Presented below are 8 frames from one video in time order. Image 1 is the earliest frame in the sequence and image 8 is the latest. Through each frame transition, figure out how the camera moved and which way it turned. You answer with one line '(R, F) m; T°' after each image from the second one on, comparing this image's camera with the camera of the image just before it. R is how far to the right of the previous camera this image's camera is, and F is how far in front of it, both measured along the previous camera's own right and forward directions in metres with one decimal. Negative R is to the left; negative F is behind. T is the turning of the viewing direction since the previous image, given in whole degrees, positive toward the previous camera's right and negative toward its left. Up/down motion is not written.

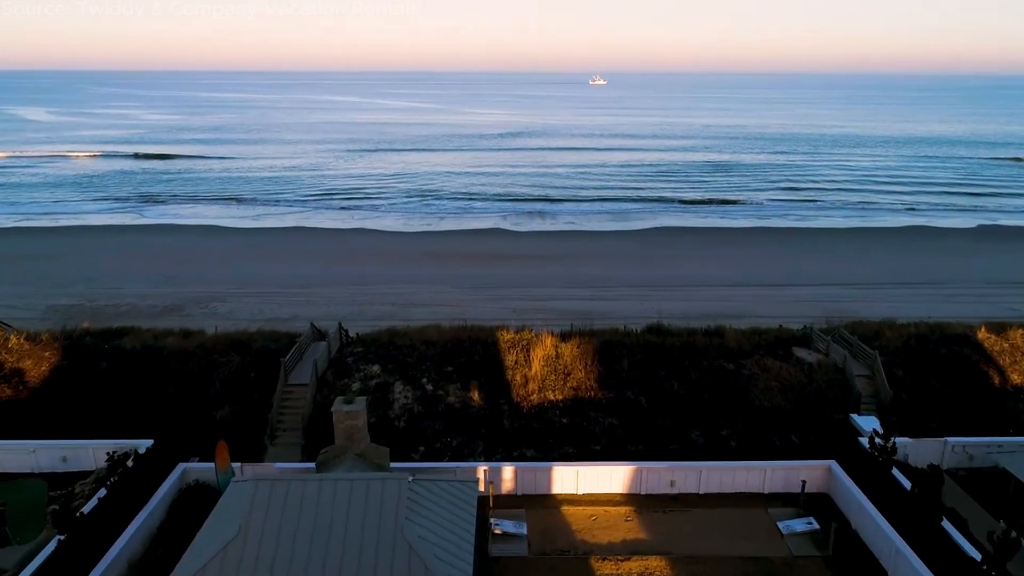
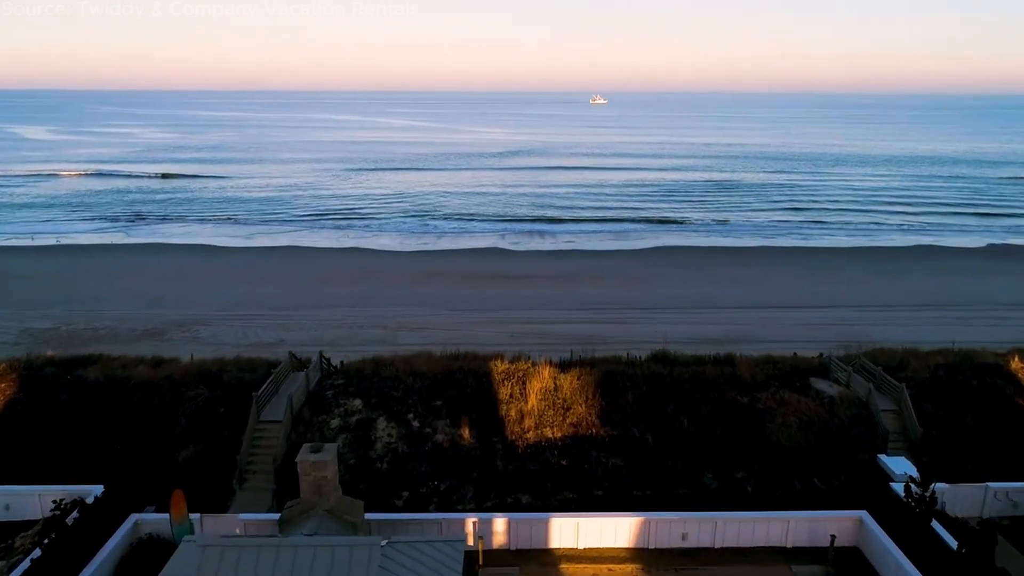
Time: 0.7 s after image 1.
(0.0, +0.6) m; 0°
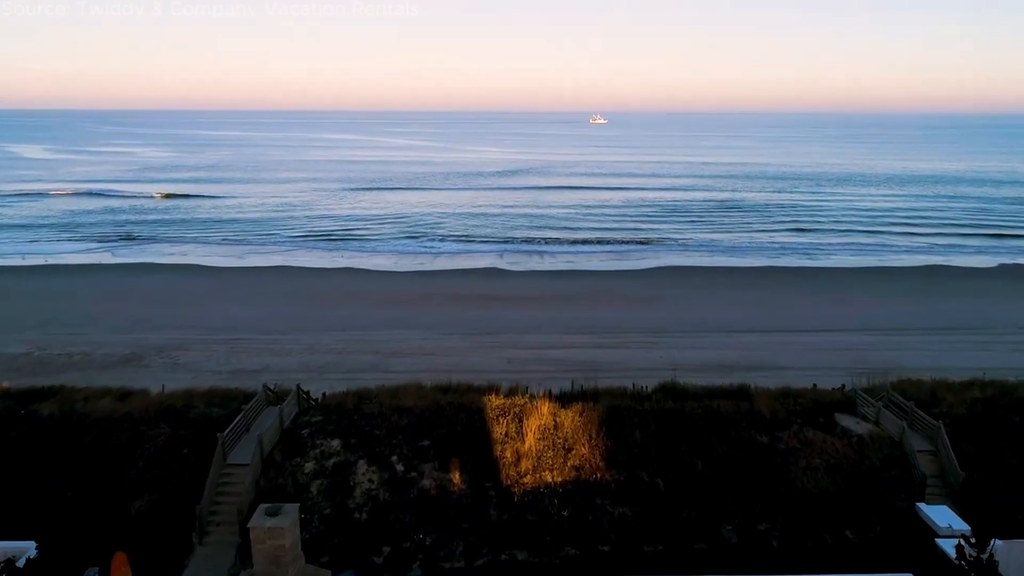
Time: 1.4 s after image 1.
(0.0, +0.7) m; 0°
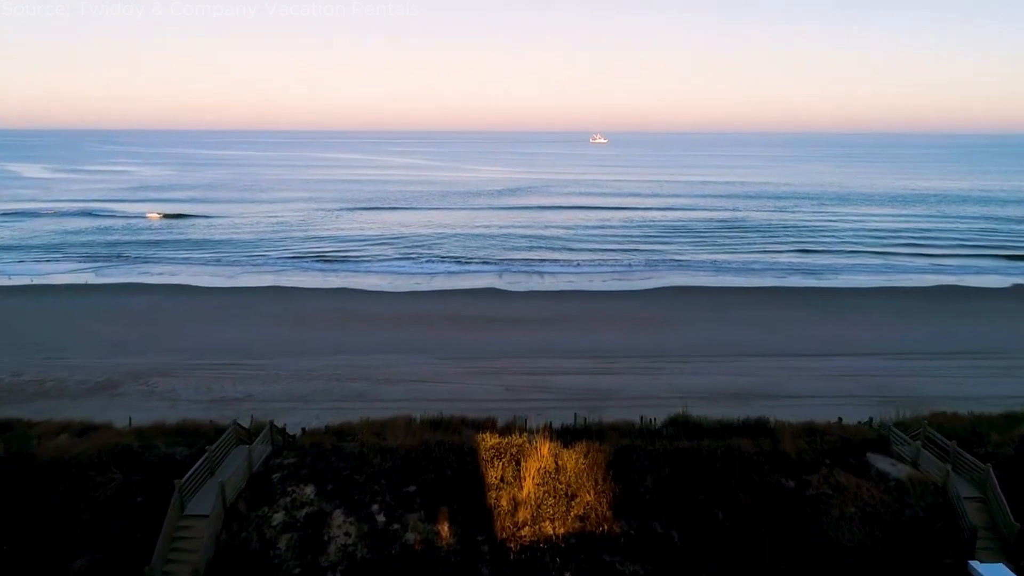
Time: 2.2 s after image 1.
(0.0, +0.7) m; 0°
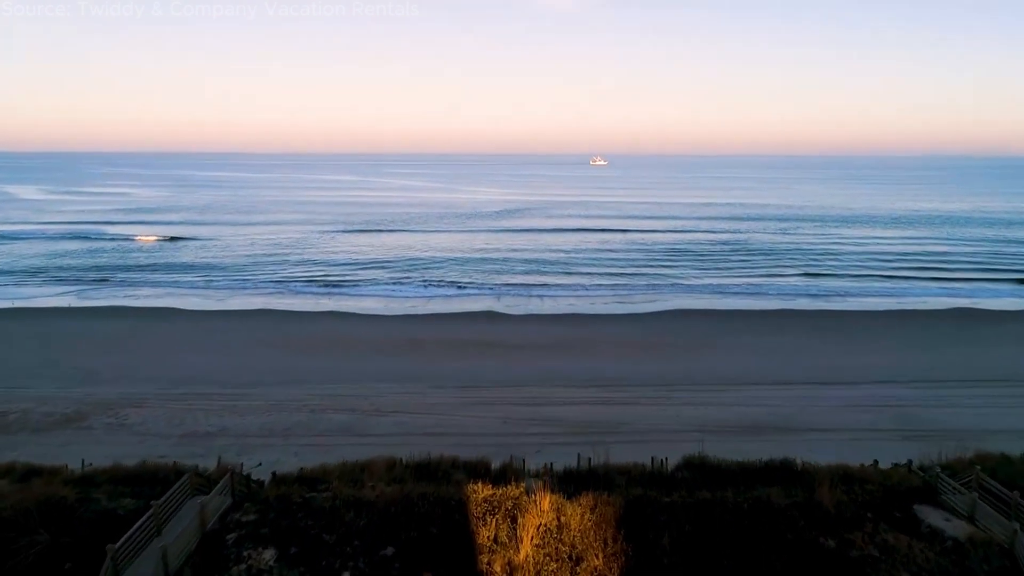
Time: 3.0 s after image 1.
(0.0, +0.8) m; 0°
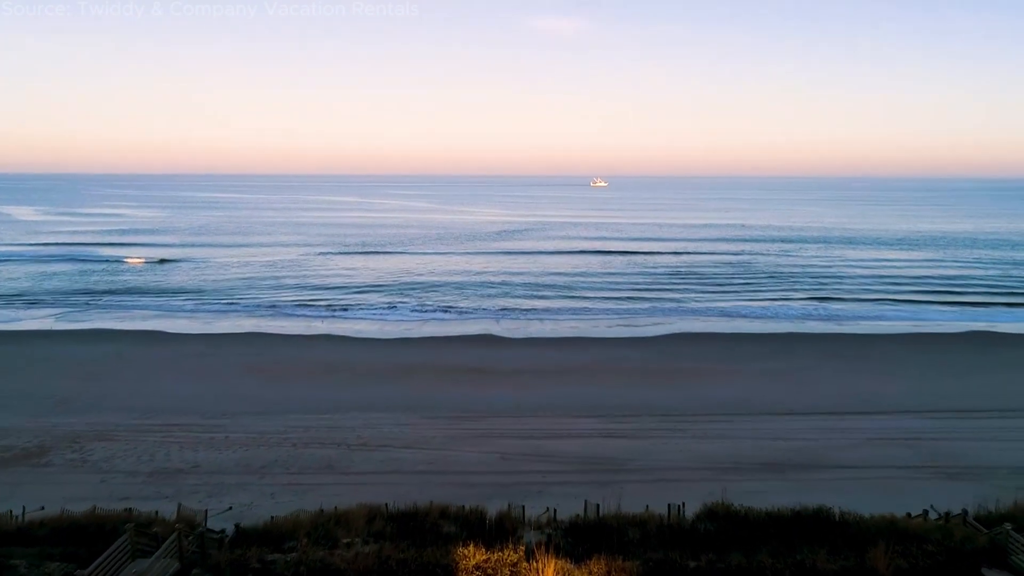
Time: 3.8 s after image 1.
(0.0, +0.8) m; 0°
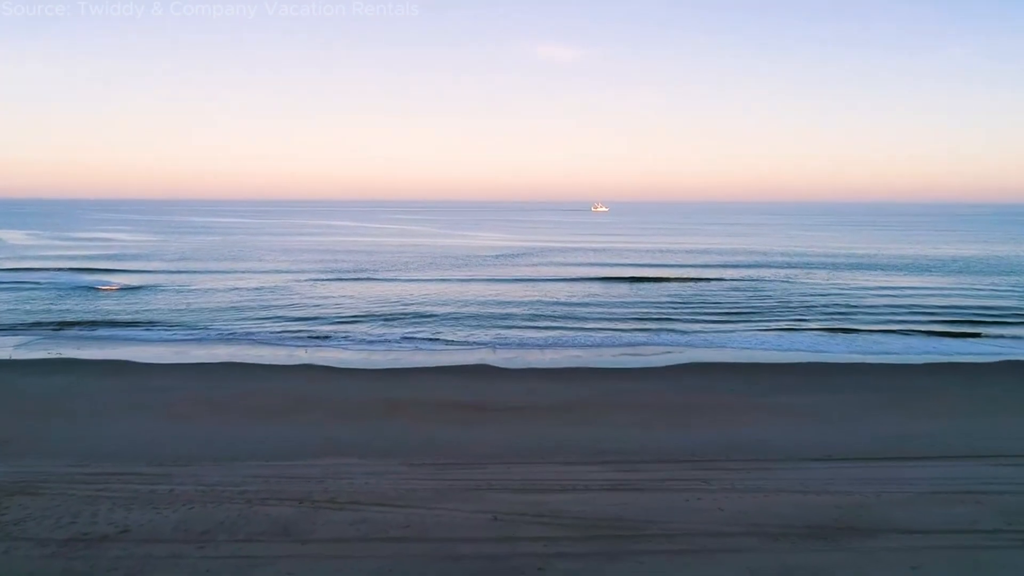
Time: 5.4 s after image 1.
(+0.1, +1.5) m; 0°
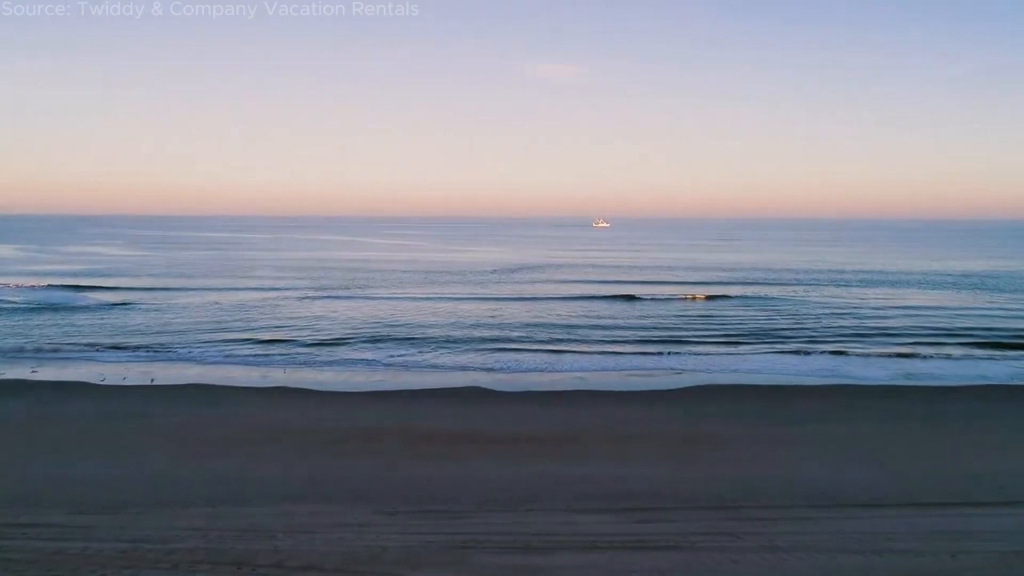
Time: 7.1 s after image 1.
(+0.1, +1.7) m; 0°
